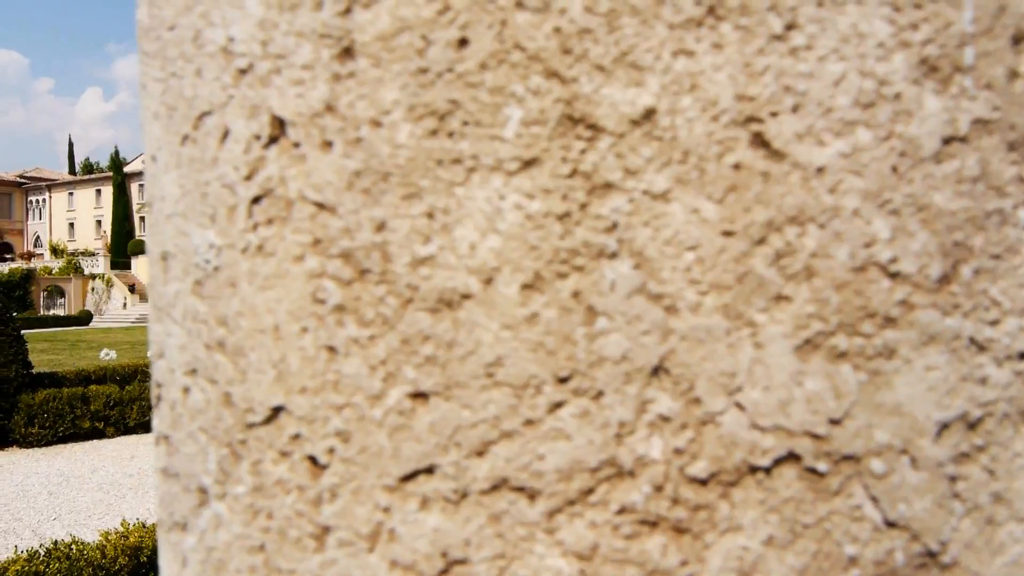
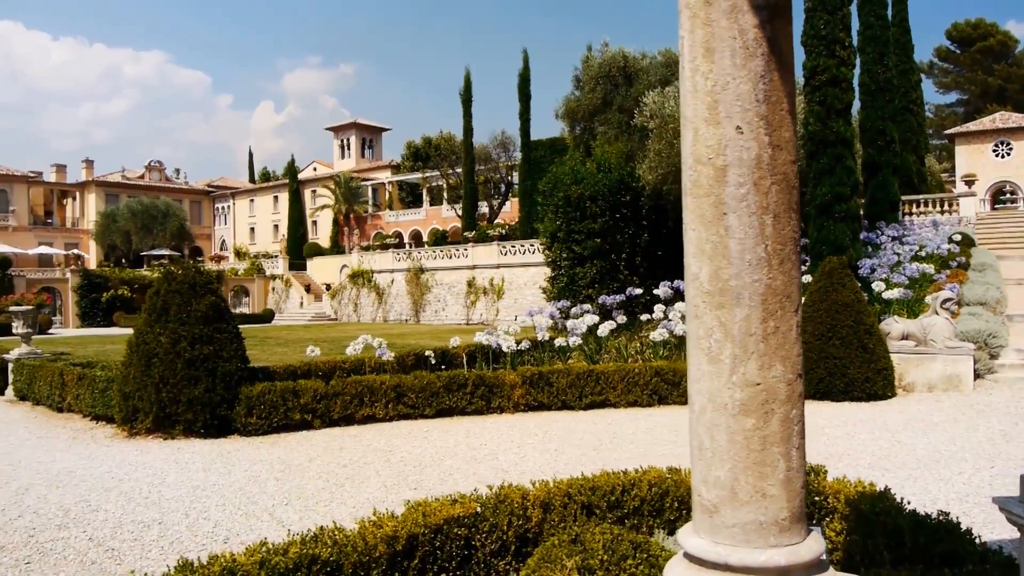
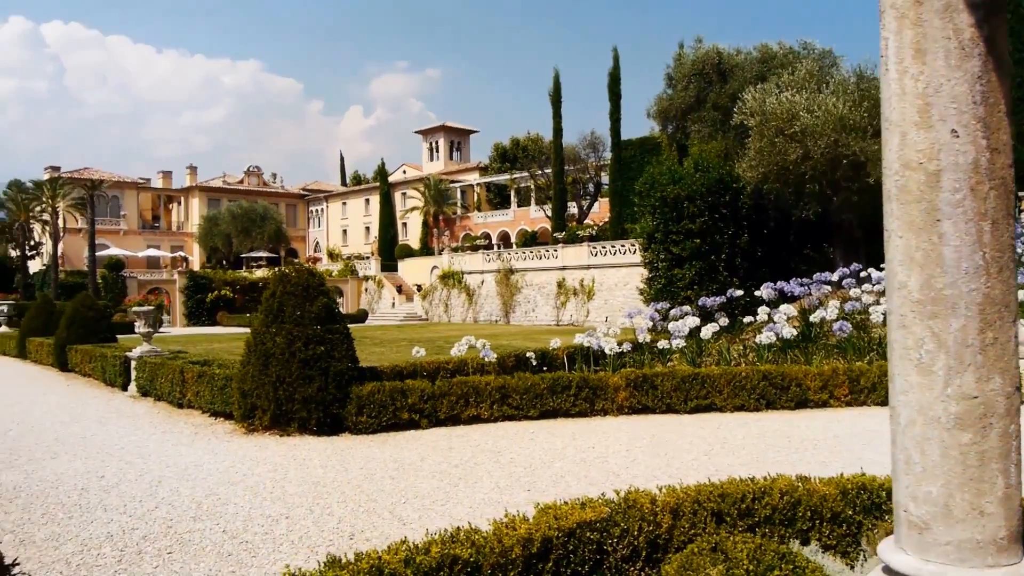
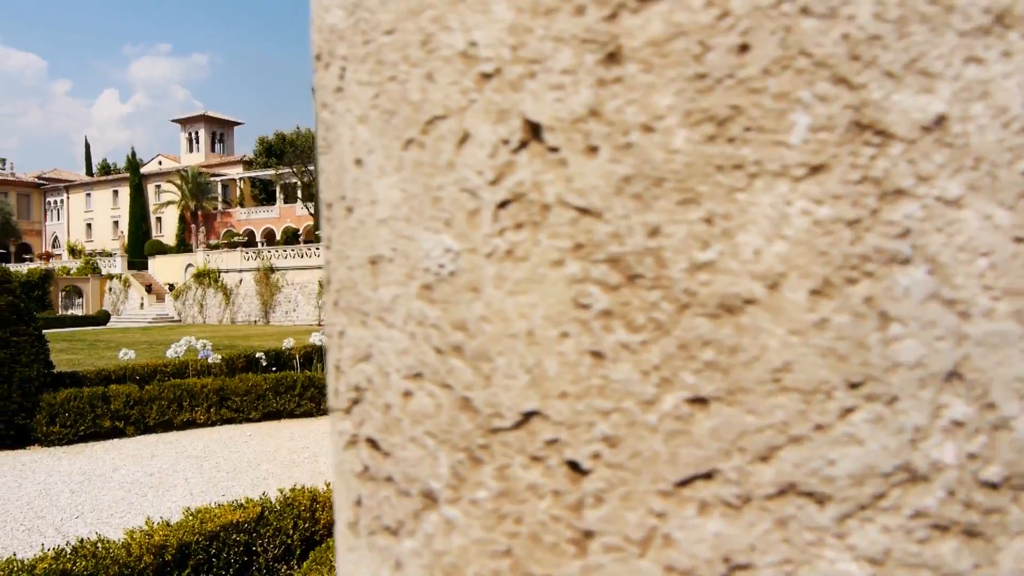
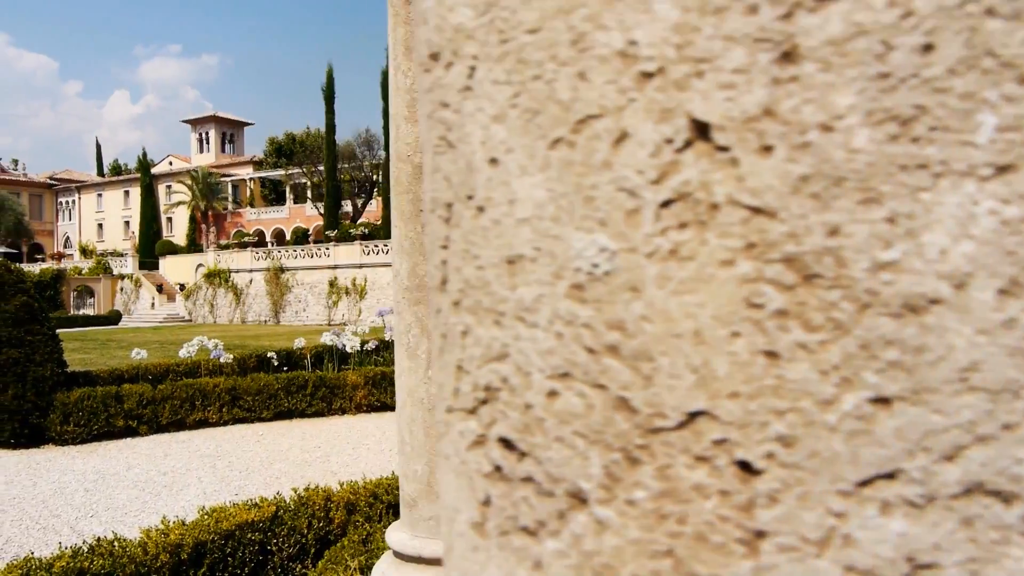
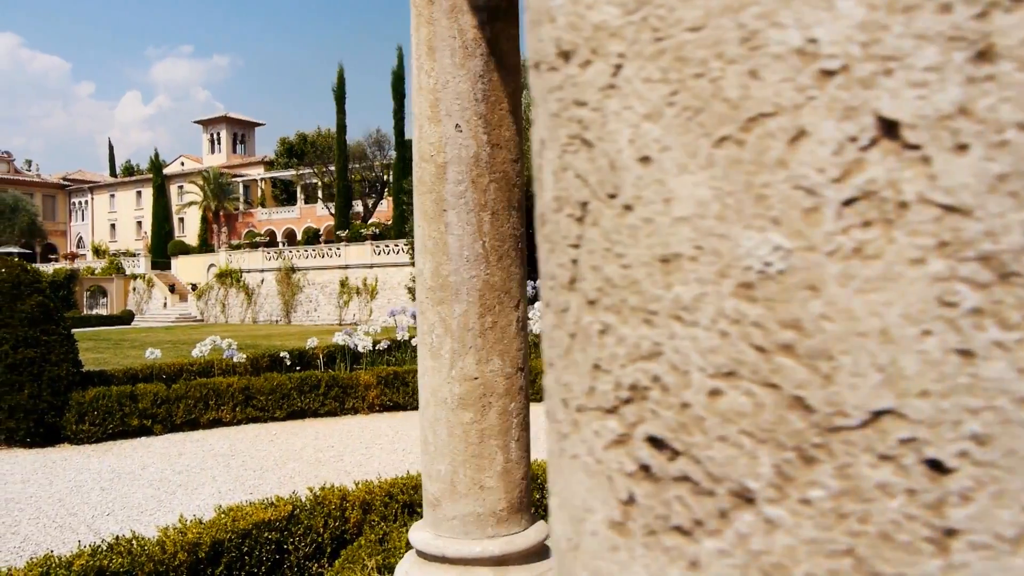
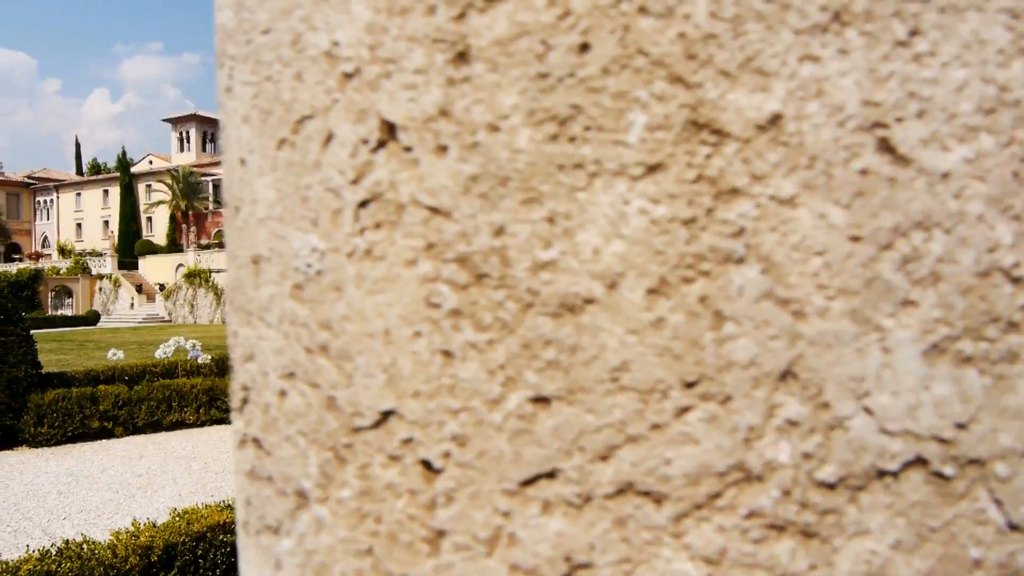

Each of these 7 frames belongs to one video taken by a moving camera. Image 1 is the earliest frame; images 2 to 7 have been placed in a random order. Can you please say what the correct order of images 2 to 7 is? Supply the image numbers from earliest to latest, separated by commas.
7, 4, 5, 6, 2, 3
